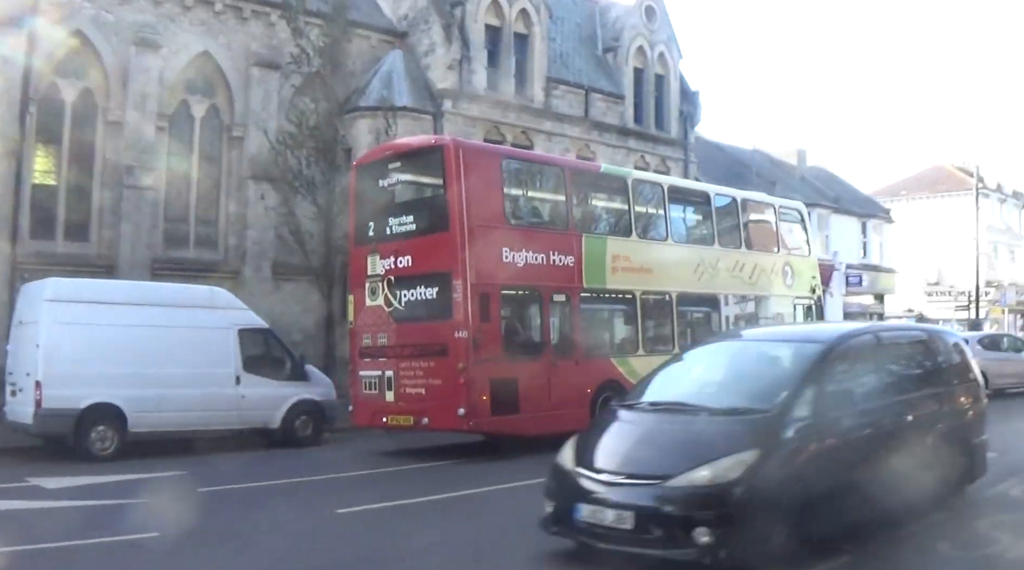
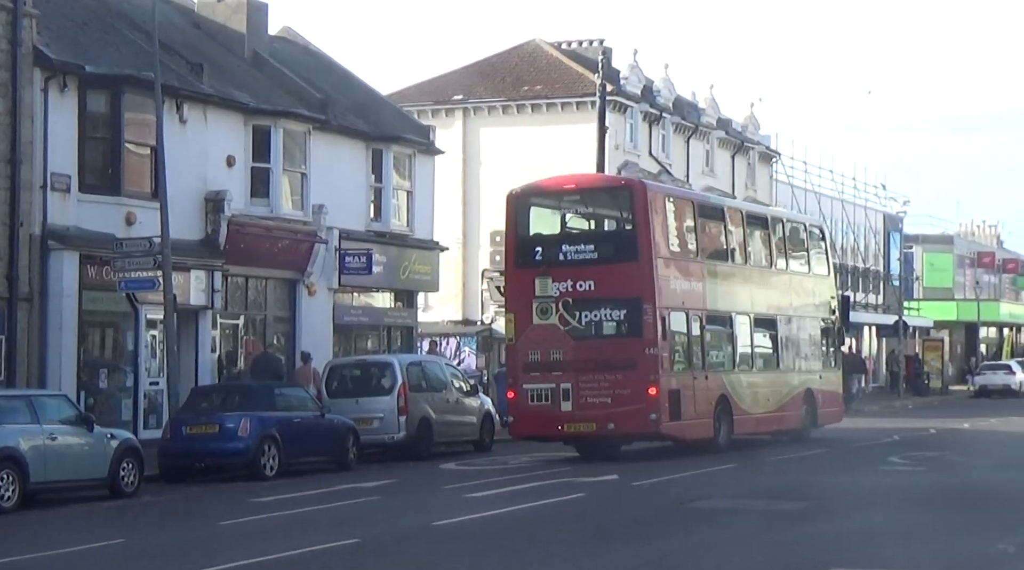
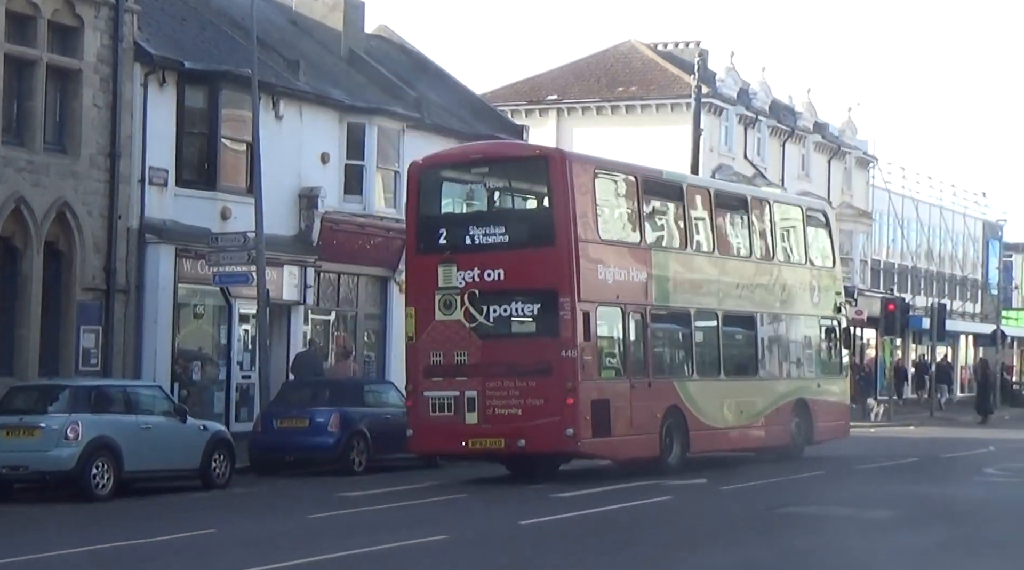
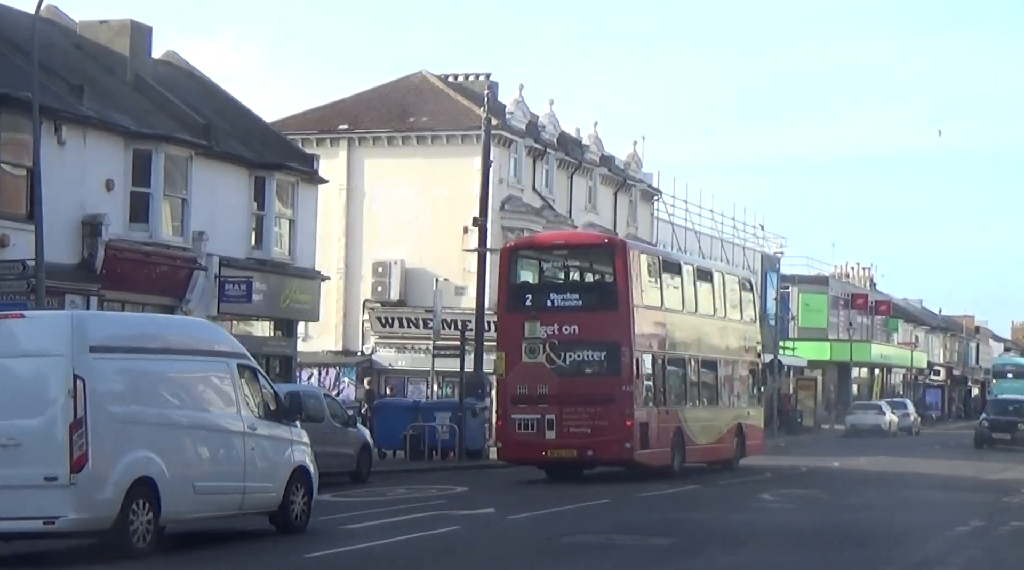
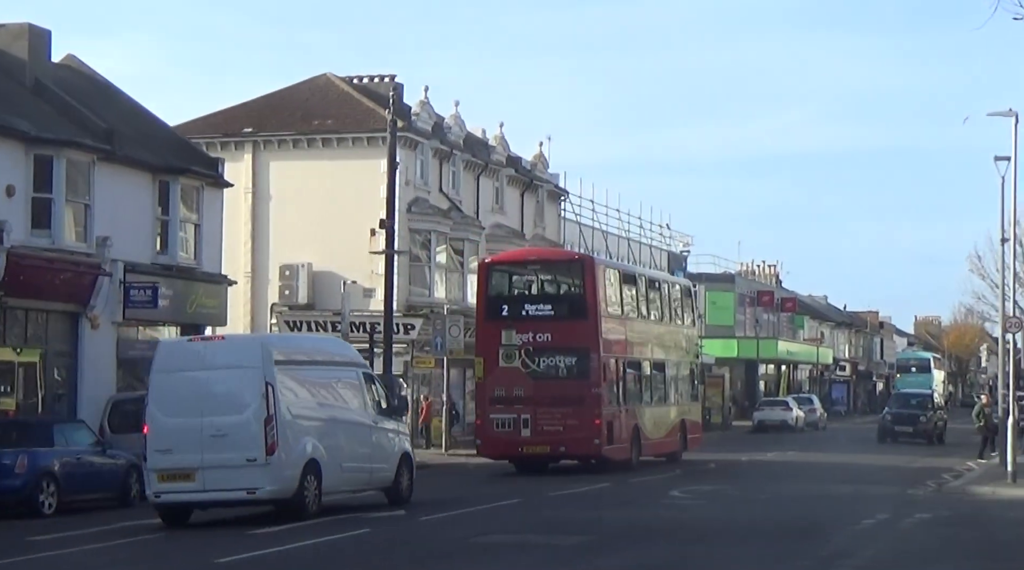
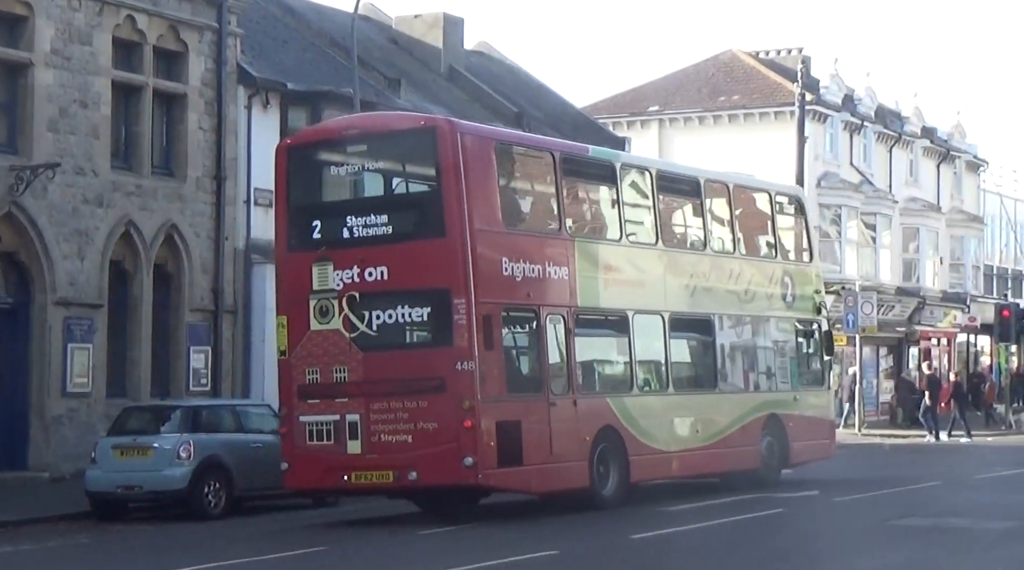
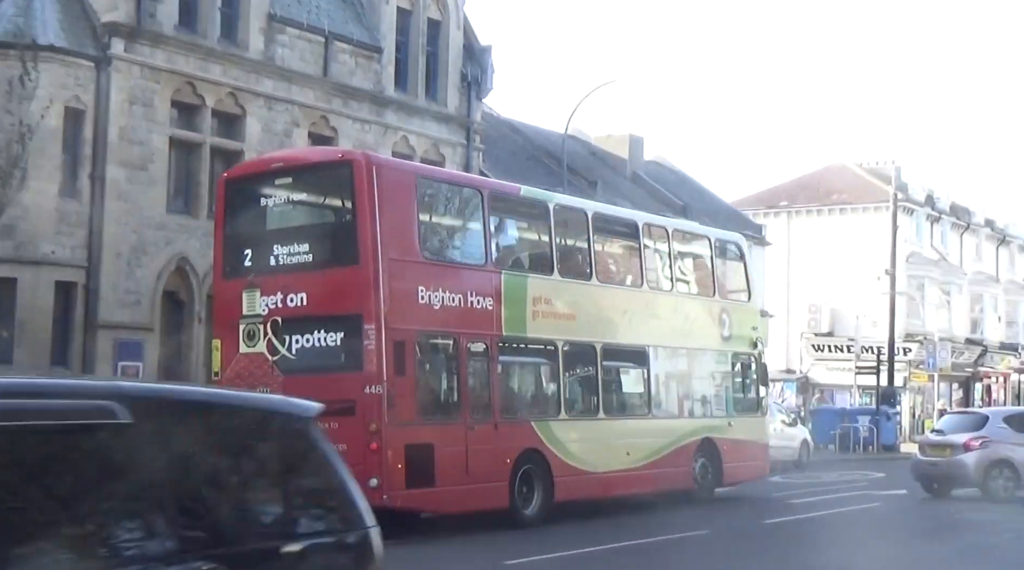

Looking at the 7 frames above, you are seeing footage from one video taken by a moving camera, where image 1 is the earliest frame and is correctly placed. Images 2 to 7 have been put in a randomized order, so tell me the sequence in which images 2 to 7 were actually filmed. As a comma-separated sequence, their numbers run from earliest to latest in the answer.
7, 6, 3, 2, 4, 5
